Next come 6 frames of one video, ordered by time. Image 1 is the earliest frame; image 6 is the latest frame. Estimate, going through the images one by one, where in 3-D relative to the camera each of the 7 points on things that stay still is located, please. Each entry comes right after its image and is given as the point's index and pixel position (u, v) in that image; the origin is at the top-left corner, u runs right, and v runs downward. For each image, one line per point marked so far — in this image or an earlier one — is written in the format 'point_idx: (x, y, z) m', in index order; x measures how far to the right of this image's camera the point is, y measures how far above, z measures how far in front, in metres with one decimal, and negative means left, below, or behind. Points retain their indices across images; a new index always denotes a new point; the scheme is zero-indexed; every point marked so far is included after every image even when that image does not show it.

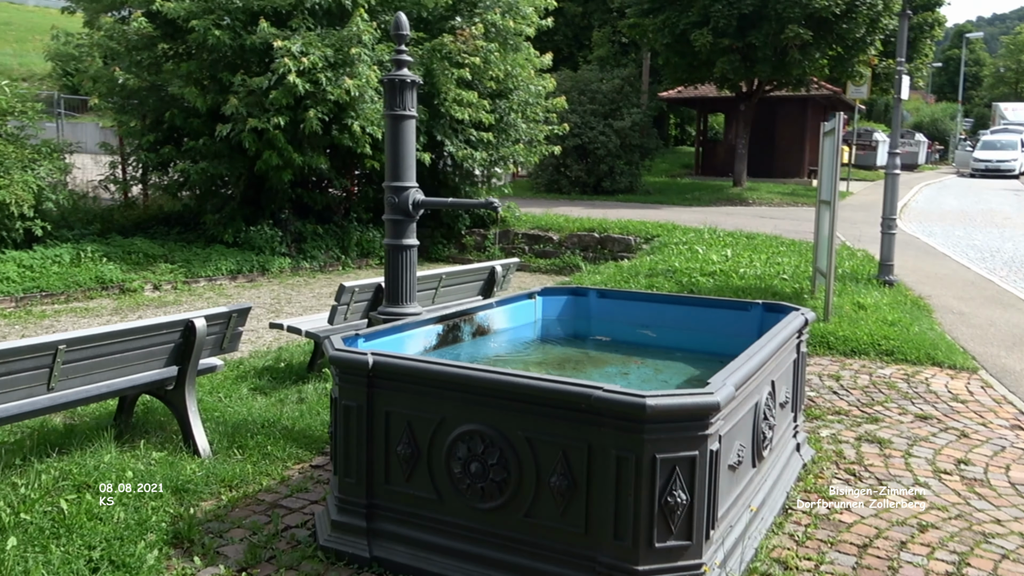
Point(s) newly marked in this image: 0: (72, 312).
0: (-5.3, -0.3, +10.1) m
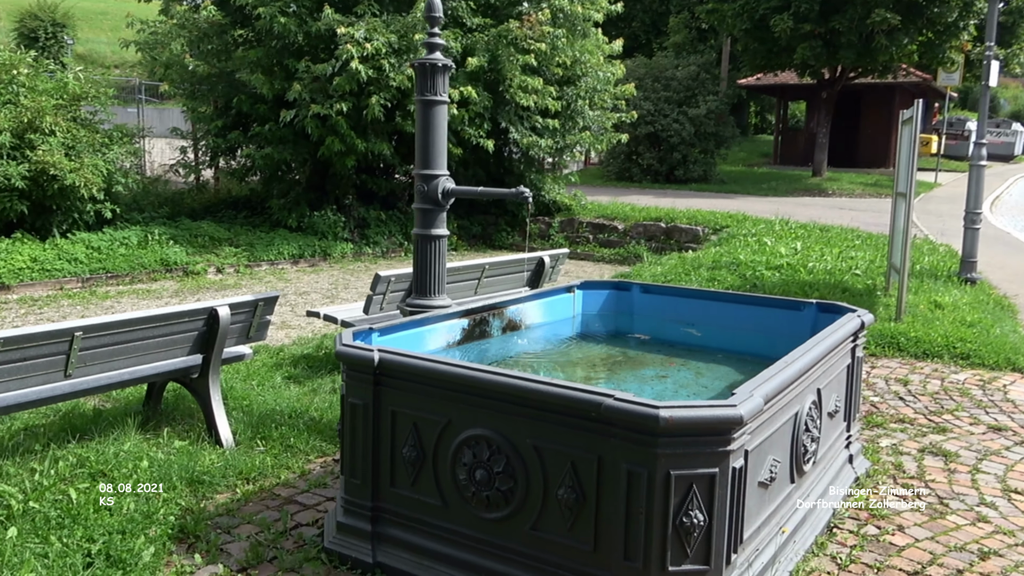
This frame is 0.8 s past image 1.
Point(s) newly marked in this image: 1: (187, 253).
0: (-4.6, -0.1, +10.3) m
1: (-4.7, +0.5, +12.5) m
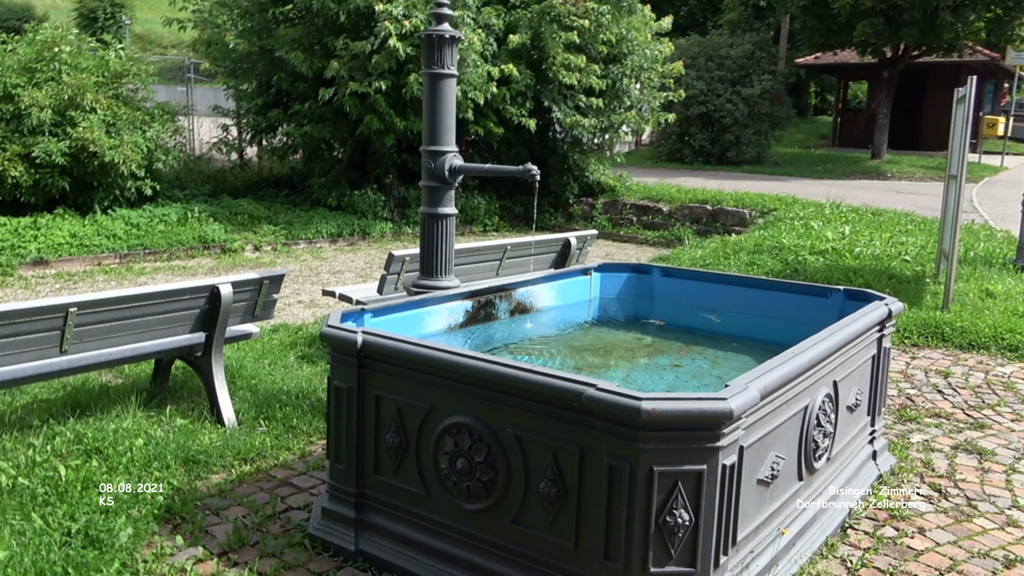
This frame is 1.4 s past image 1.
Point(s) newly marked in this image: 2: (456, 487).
0: (-4.2, +0.2, +10.4) m
1: (-4.2, +0.8, +12.5) m
2: (-0.2, -0.7, +3.0) m
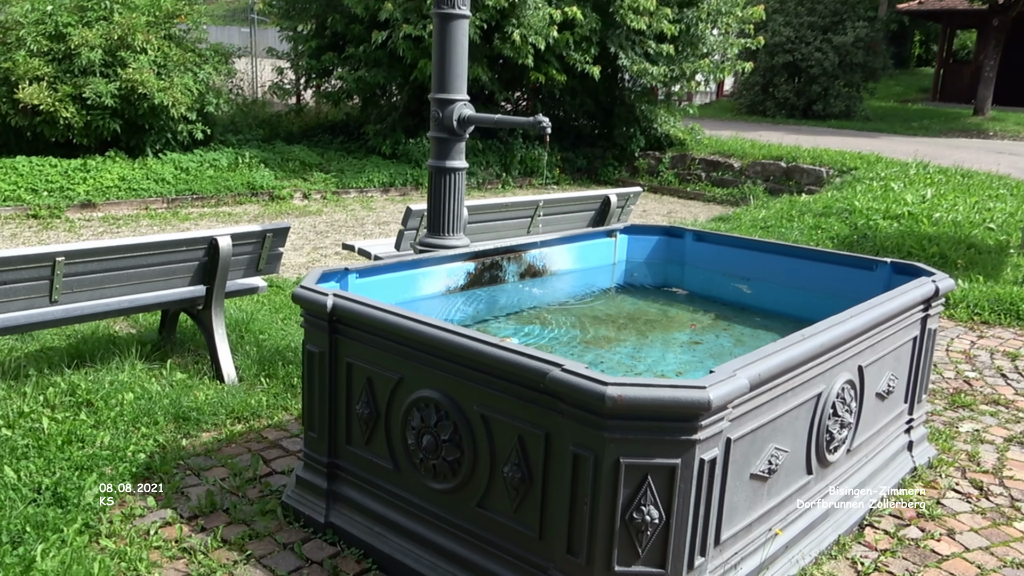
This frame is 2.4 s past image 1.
0: (-3.6, +0.9, +10.5) m
1: (-3.4, +1.6, +12.5) m
2: (-0.3, -0.6, +2.8) m
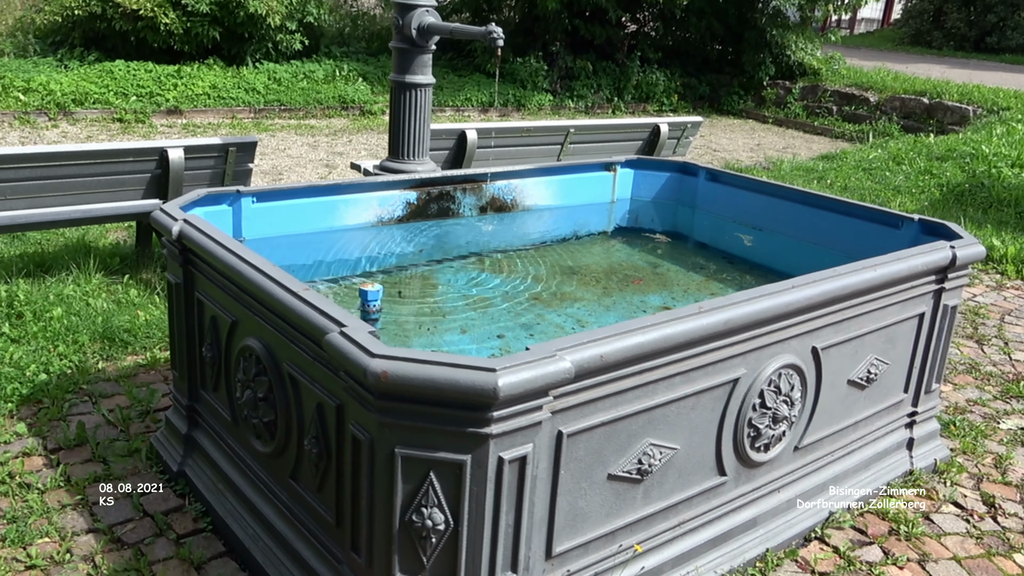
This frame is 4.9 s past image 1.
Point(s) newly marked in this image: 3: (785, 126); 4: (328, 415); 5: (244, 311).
0: (-2.7, +1.9, +10.4) m
1: (-2.1, +2.8, +12.3) m
2: (-0.8, -0.4, +2.5) m
3: (+4.4, +2.6, +13.8) m
4: (-0.5, -0.3, +2.1) m
5: (-0.8, -0.1, +2.4) m
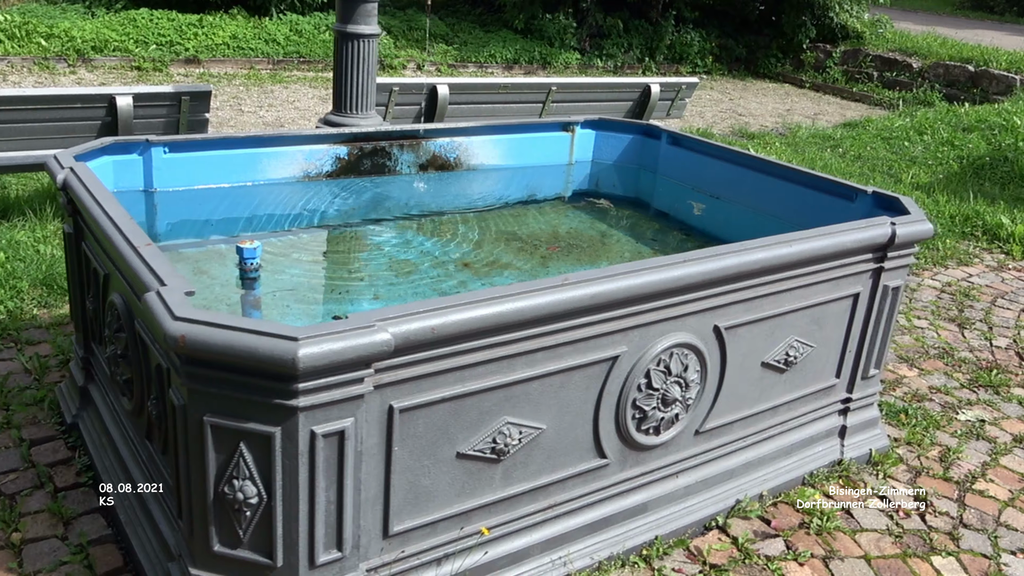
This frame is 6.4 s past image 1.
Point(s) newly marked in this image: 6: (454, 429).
0: (-2.5, +2.5, +10.3) m
1: (-1.8, +3.5, +12.2) m
2: (-1.1, -0.3, +2.4) m
3: (+4.8, +3.1, +13.3) m
4: (-0.8, -0.2, +2.0) m
5: (-1.1, +0.1, +2.3) m
6: (-0.1, -0.3, +2.0) m
